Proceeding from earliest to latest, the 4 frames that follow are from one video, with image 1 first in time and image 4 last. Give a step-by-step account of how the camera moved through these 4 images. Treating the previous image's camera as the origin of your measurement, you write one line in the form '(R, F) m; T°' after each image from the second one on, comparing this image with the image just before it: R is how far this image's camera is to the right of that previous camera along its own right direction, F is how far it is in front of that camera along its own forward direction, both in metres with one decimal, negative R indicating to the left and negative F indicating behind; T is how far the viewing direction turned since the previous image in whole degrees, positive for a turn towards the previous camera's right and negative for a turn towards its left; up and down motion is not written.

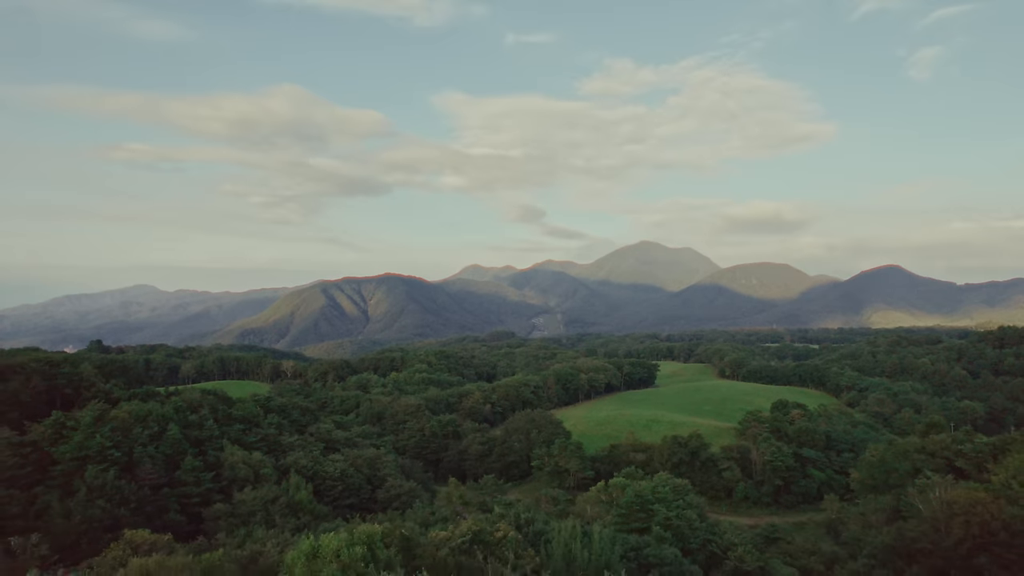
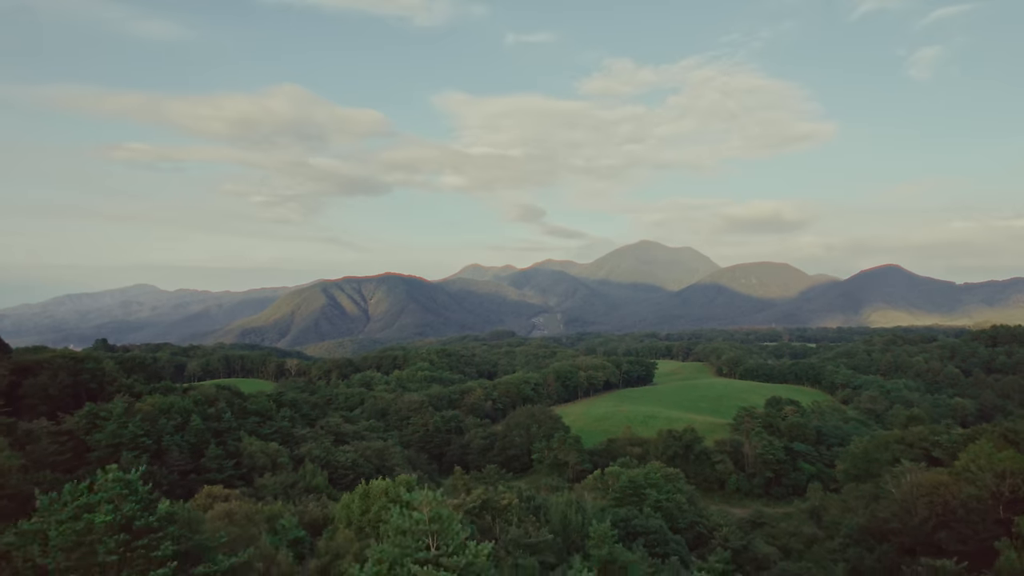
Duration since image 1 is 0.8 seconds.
(-0.2, -3.8) m; 0°
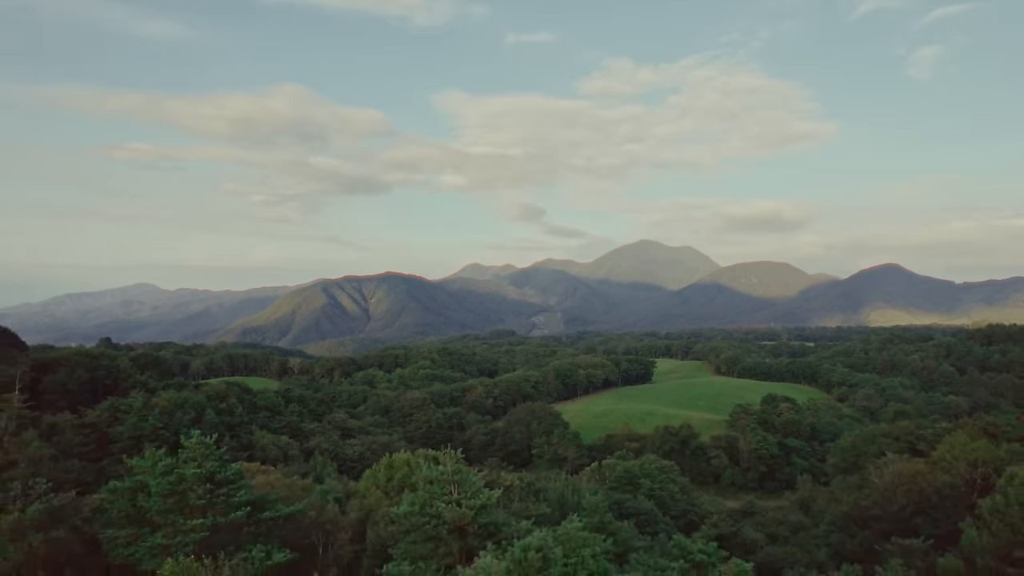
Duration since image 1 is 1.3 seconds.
(-0.1, -2.7) m; 0°
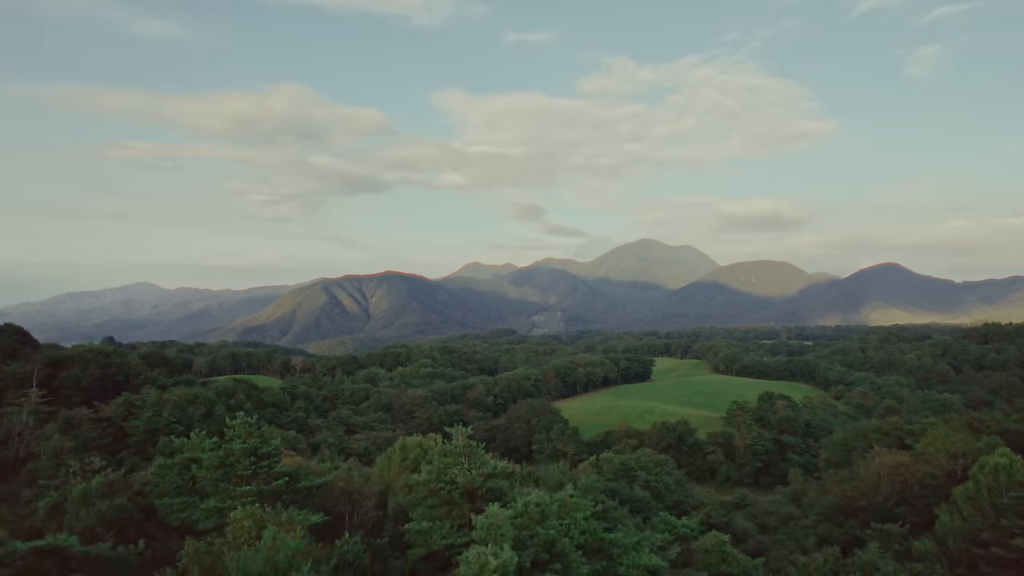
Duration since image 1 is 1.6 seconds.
(-0.1, -2.1) m; 0°
